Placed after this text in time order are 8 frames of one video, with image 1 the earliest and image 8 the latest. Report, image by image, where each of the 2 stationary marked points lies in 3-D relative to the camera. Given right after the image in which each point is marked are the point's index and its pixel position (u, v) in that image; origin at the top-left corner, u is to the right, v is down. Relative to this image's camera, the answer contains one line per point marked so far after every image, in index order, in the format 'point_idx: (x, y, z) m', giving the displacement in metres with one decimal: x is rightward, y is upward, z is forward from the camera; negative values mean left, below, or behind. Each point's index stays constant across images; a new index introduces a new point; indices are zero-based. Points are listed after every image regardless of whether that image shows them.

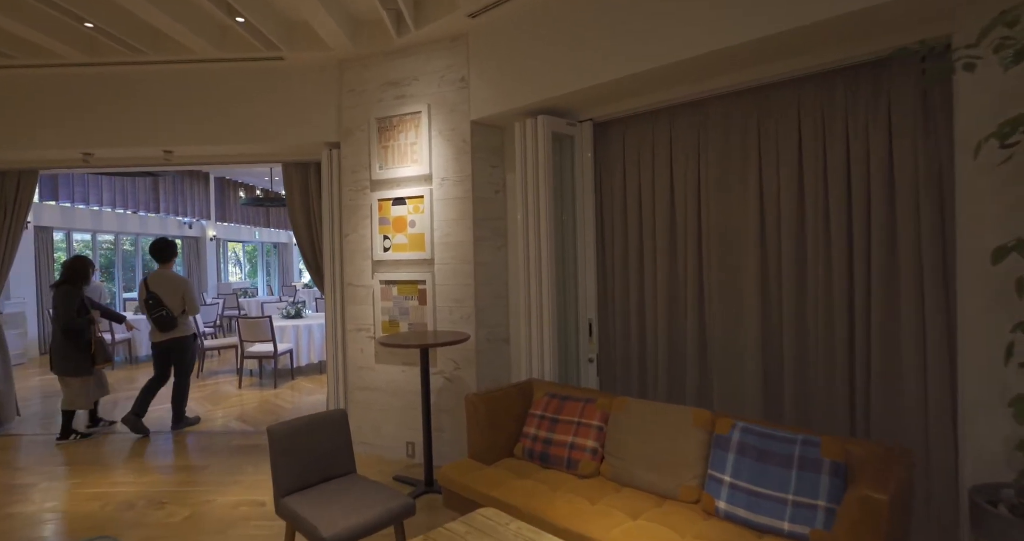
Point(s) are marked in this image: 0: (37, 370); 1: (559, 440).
0: (-7.2, -1.5, +9.0) m
1: (+0.2, -0.8, +2.8) m
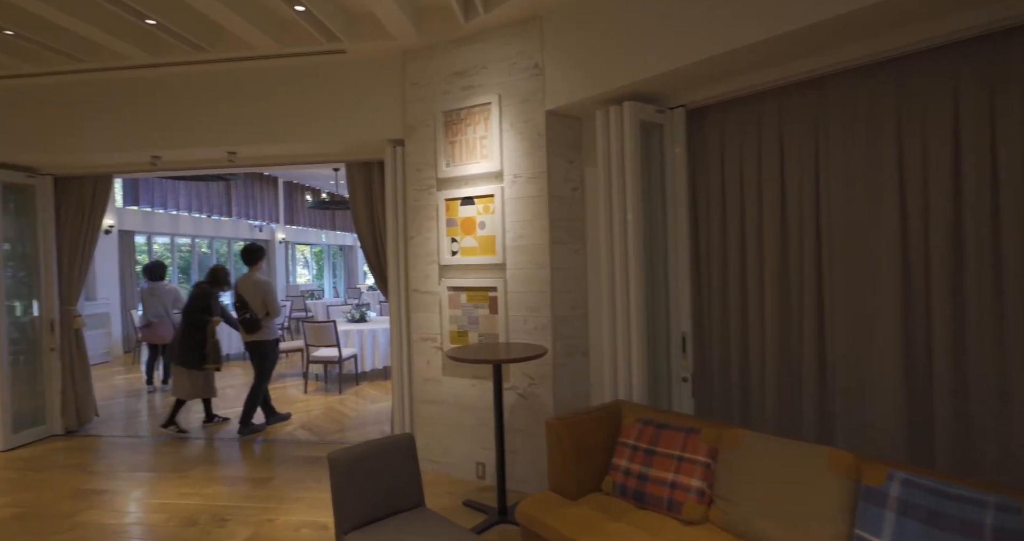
0: (-6.1, -1.5, +9.3) m
1: (+0.6, -0.8, +2.4) m
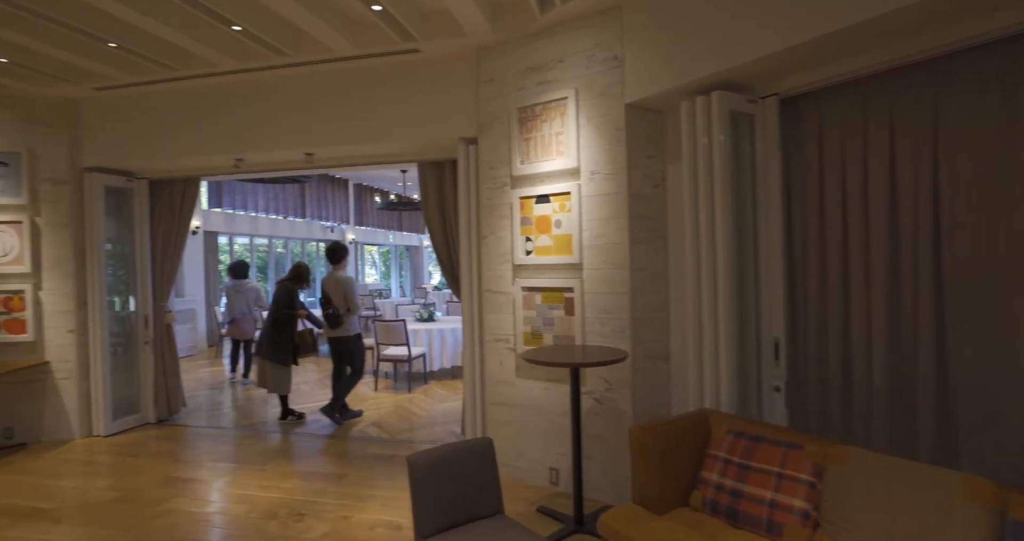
0: (-5.1, -1.5, +9.8) m
1: (+0.9, -0.8, +2.2) m
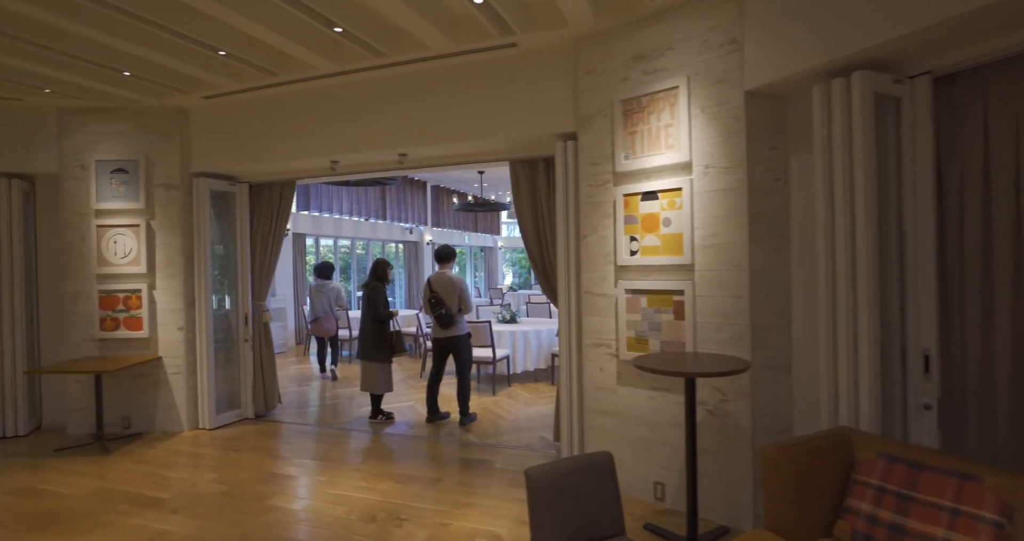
0: (-3.7, -1.5, +10.1) m
1: (+1.3, -0.8, +1.9) m
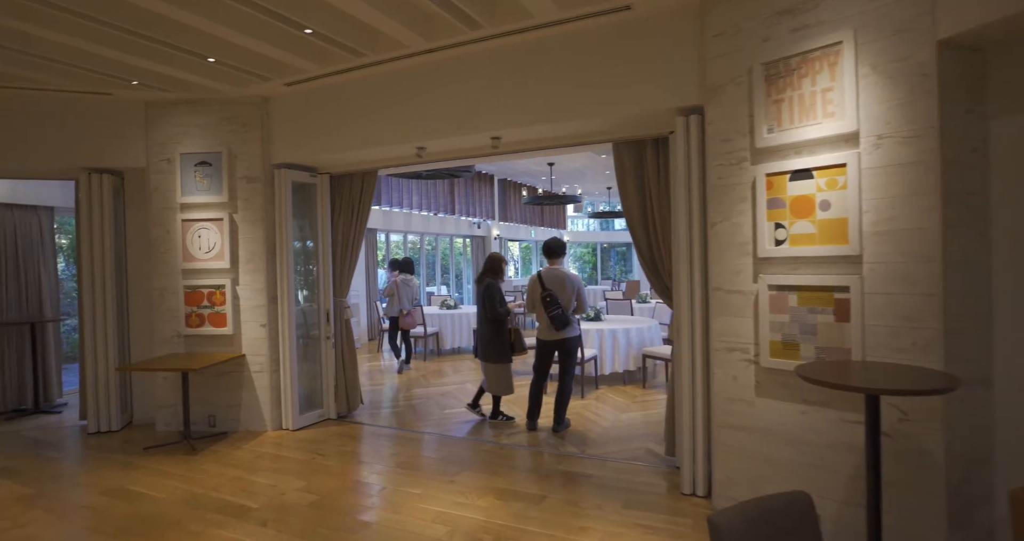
0: (-2.4, -1.4, +10.0) m
1: (+1.8, -0.8, +1.4) m
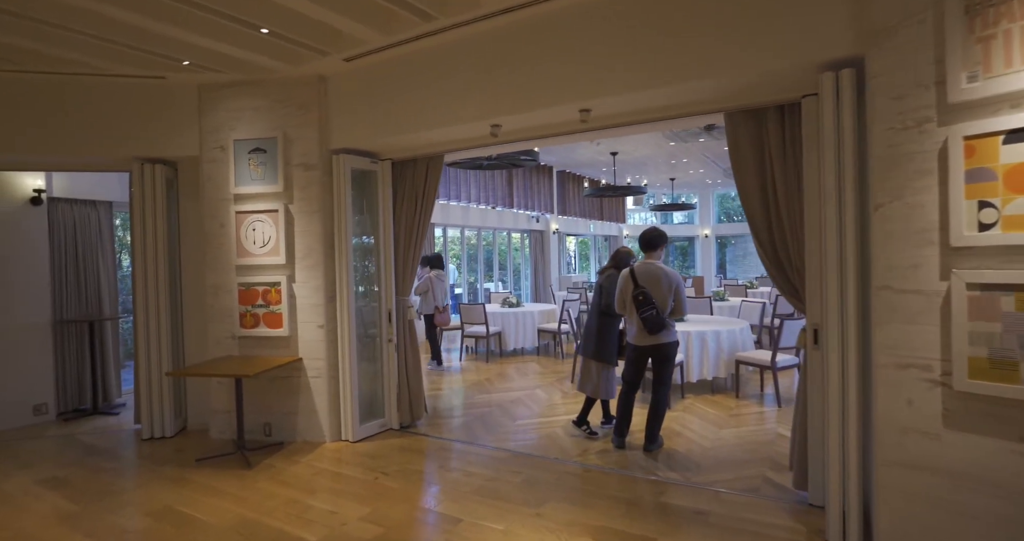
0: (-1.4, -1.4, +9.6) m
1: (+2.1, -0.8, +0.6) m
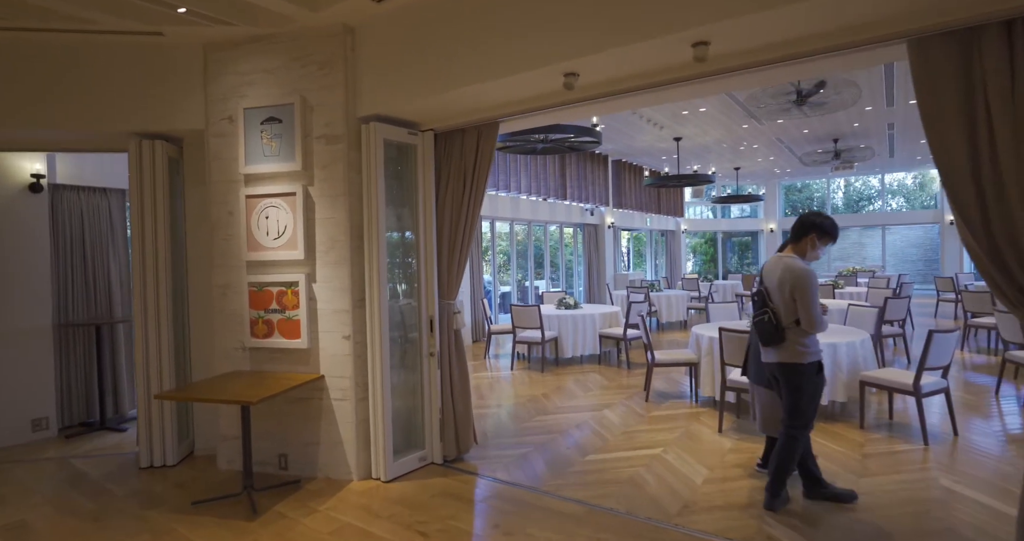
0: (-0.6, -1.3, +8.7) m
1: (+2.2, -0.8, -0.5) m
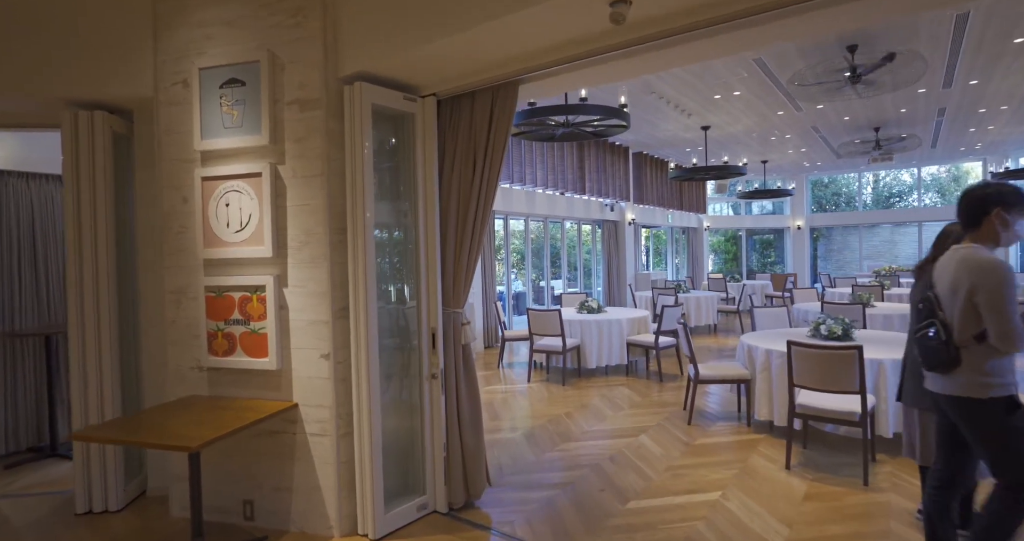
0: (-0.4, -1.3, +7.9) m
1: (+2.3, -0.8, -1.4) m
